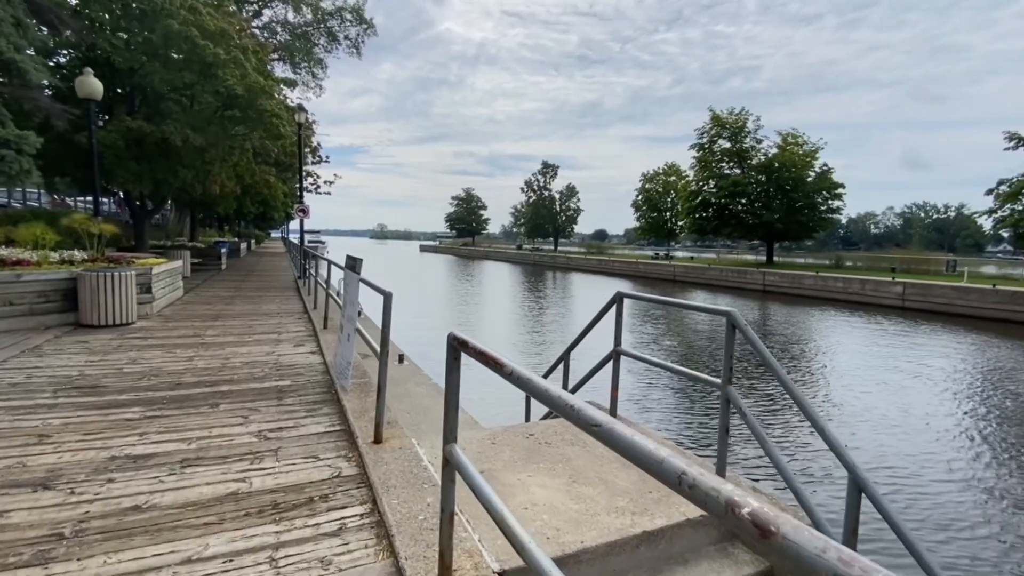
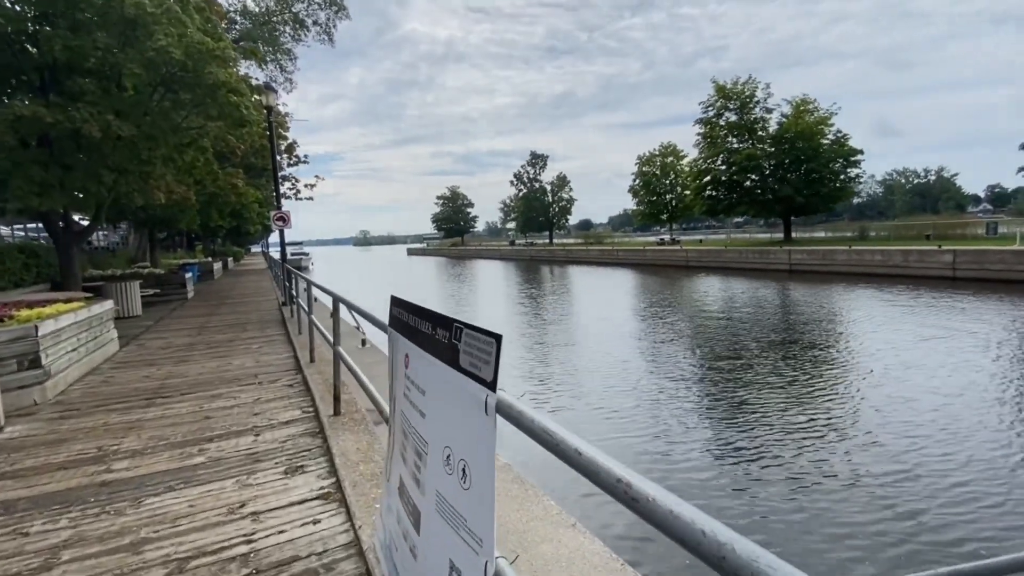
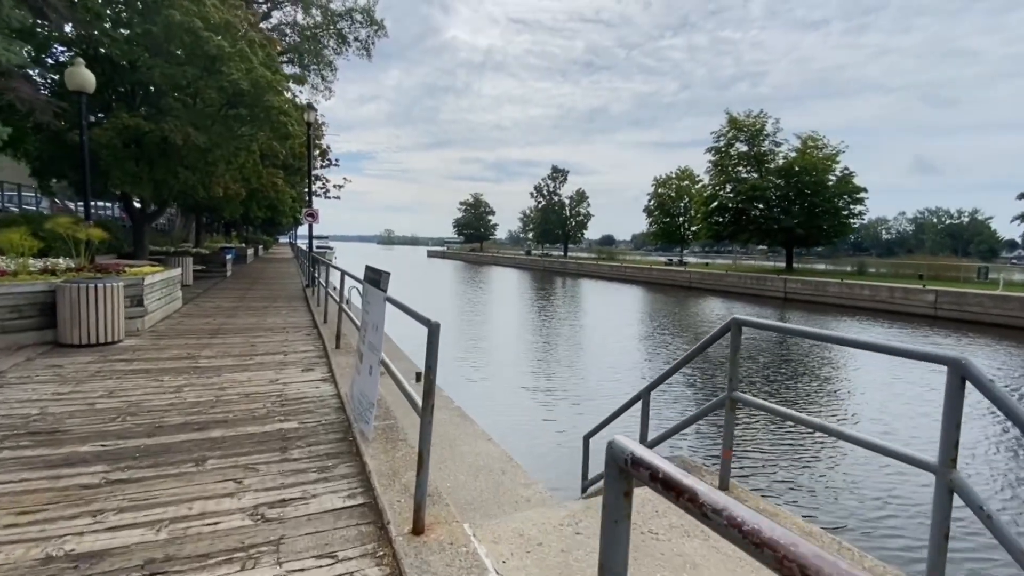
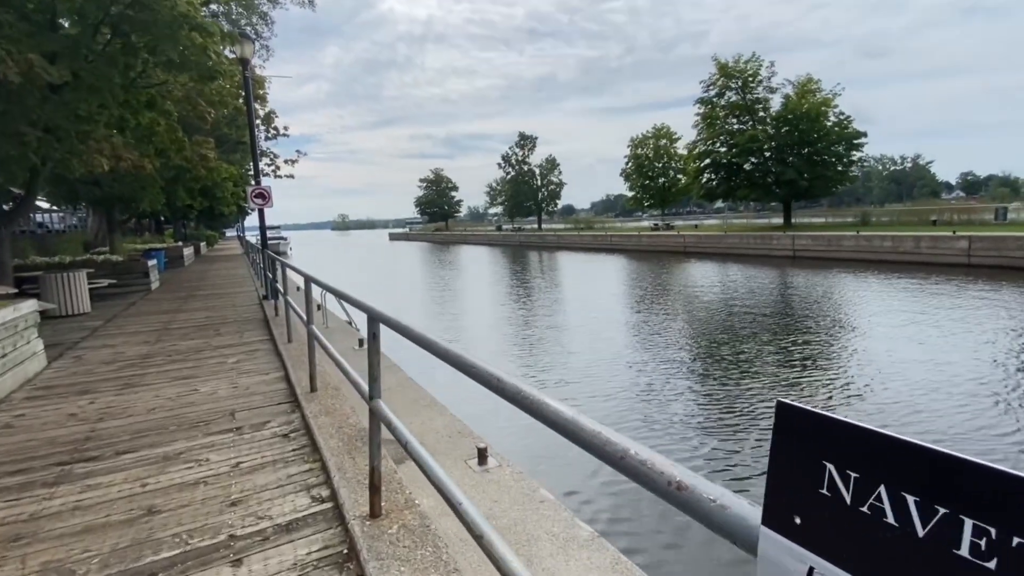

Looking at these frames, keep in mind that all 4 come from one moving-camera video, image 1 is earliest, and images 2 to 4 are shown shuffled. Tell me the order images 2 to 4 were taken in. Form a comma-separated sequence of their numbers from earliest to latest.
3, 2, 4
